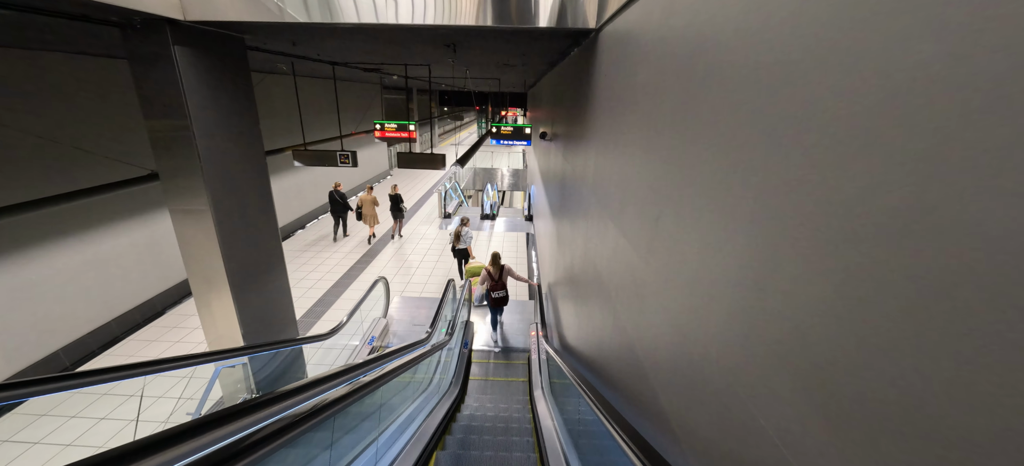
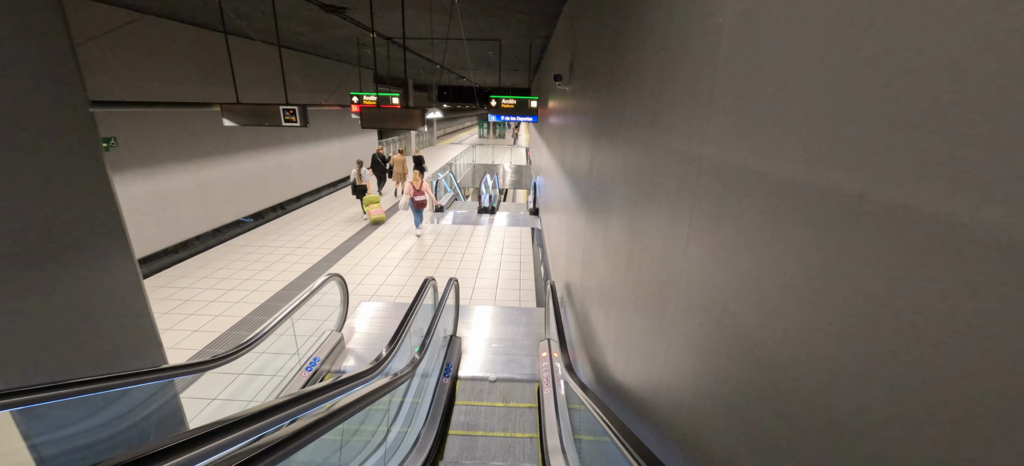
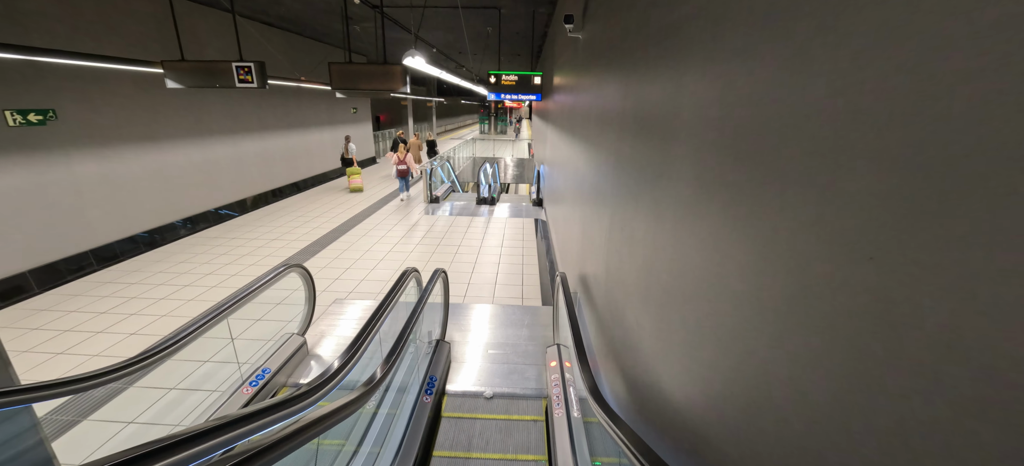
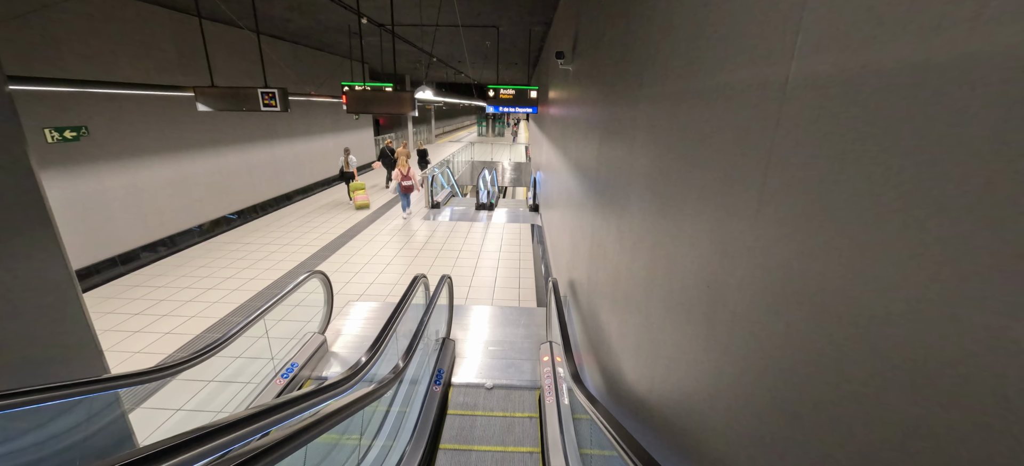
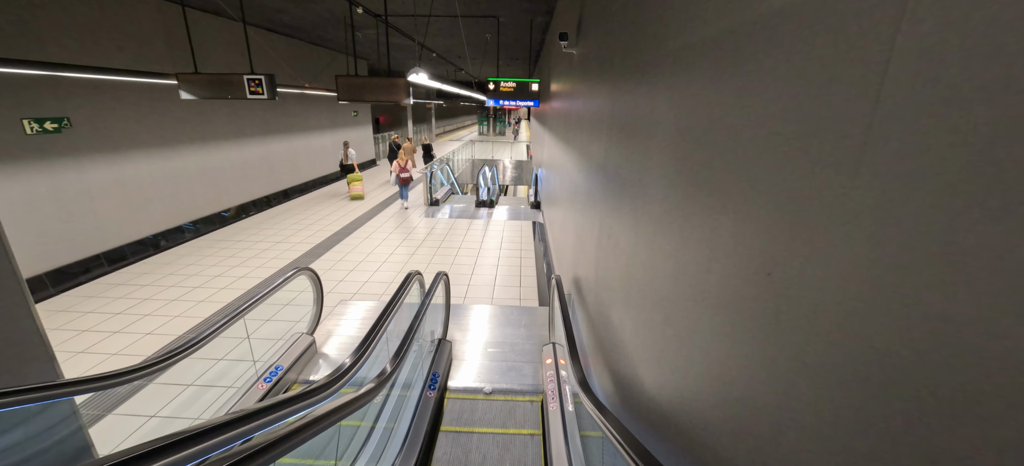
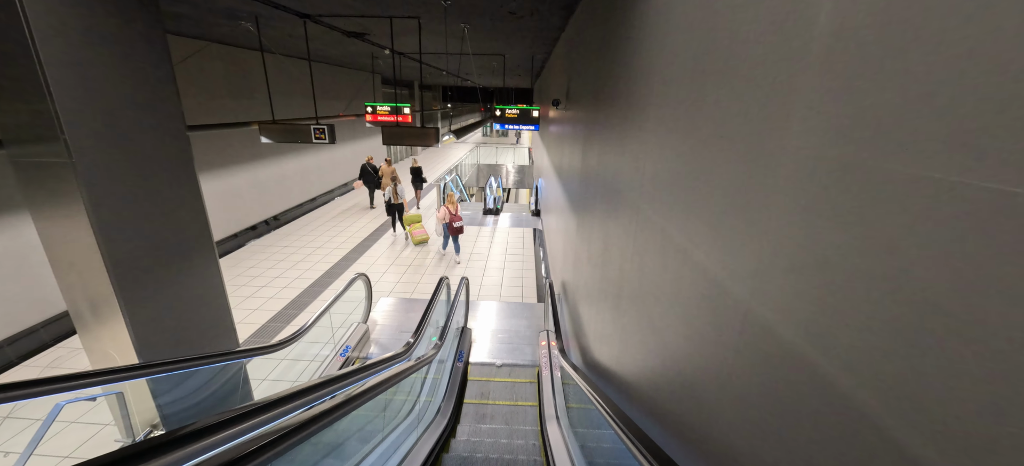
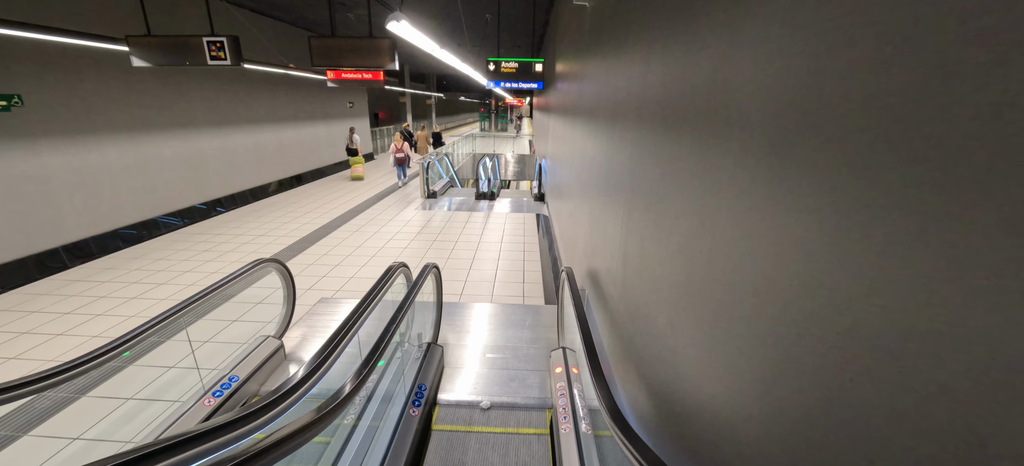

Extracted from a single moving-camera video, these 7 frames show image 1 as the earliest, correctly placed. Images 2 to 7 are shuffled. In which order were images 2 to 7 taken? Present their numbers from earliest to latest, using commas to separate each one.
6, 2, 4, 5, 3, 7
